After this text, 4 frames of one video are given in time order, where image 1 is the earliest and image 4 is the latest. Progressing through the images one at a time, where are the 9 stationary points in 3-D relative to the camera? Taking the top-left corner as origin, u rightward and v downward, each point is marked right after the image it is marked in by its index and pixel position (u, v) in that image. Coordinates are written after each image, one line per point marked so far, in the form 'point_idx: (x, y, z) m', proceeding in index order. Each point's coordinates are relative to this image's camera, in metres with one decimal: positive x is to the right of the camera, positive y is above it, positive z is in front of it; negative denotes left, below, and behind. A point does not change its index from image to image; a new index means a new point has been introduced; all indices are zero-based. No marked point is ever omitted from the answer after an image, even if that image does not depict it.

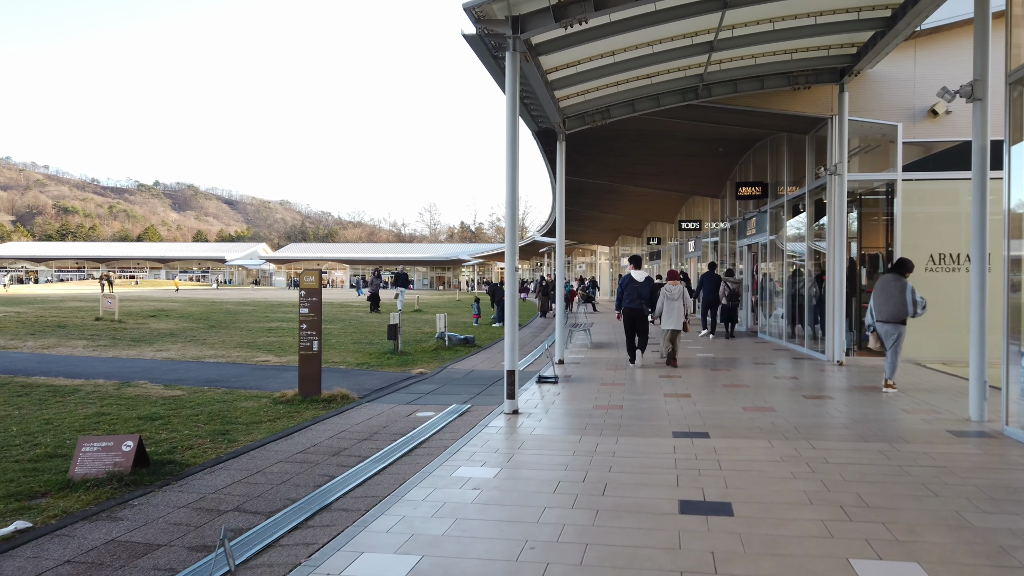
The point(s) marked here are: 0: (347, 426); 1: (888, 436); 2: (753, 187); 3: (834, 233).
0: (-1.5, -1.2, +6.9) m
1: (+3.1, -1.2, +6.2) m
2: (+5.3, +2.2, +16.9) m
3: (+5.2, +0.9, +12.4) m
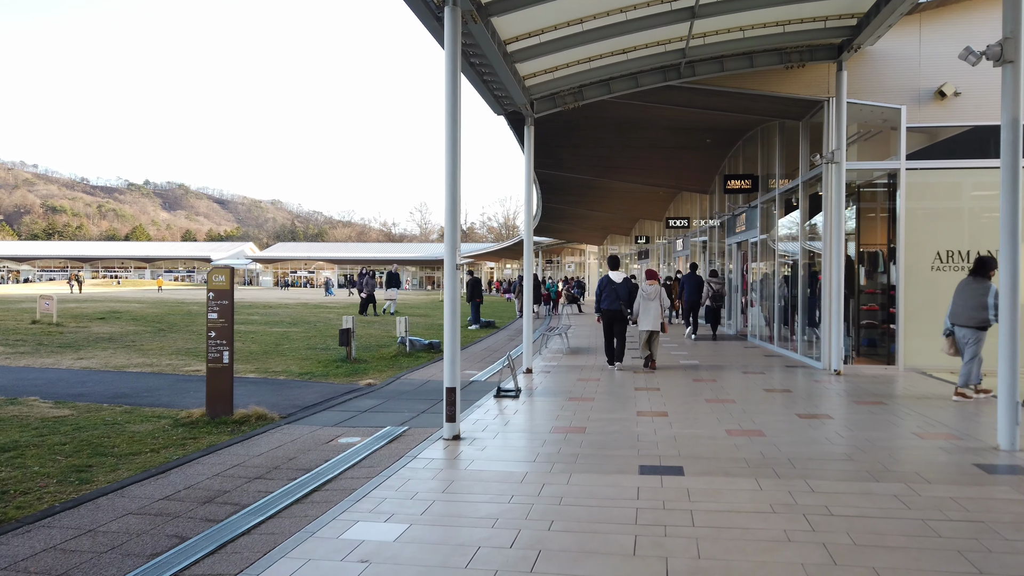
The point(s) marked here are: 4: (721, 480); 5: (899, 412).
0: (-2.0, -1.3, +5.7) m
1: (+2.6, -1.2, +5.0) m
2: (+4.7, +2.2, +15.7) m
3: (+4.6, +0.9, +11.2) m
4: (+1.4, -1.2, +5.0) m
5: (+3.9, -1.2, +7.7) m
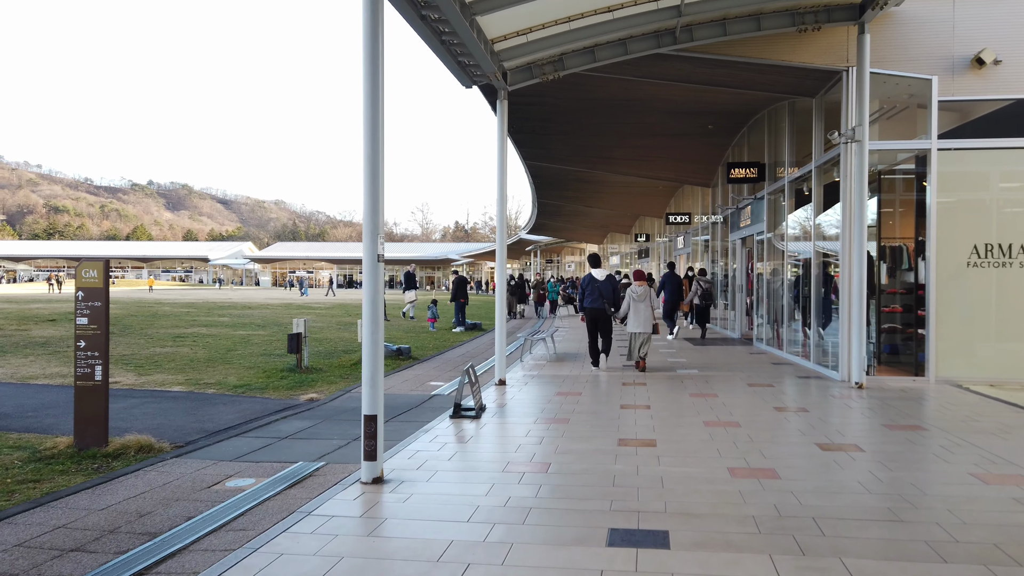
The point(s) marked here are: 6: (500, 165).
0: (-2.4, -1.2, +4.2) m
1: (+2.2, -1.2, +3.6) m
2: (+4.4, +2.2, +14.3) m
3: (+4.3, +0.9, +9.7) m
4: (+1.0, -1.2, +3.5) m
5: (+3.5, -1.2, +6.2) m
6: (-0.1, +1.5, +9.5) m
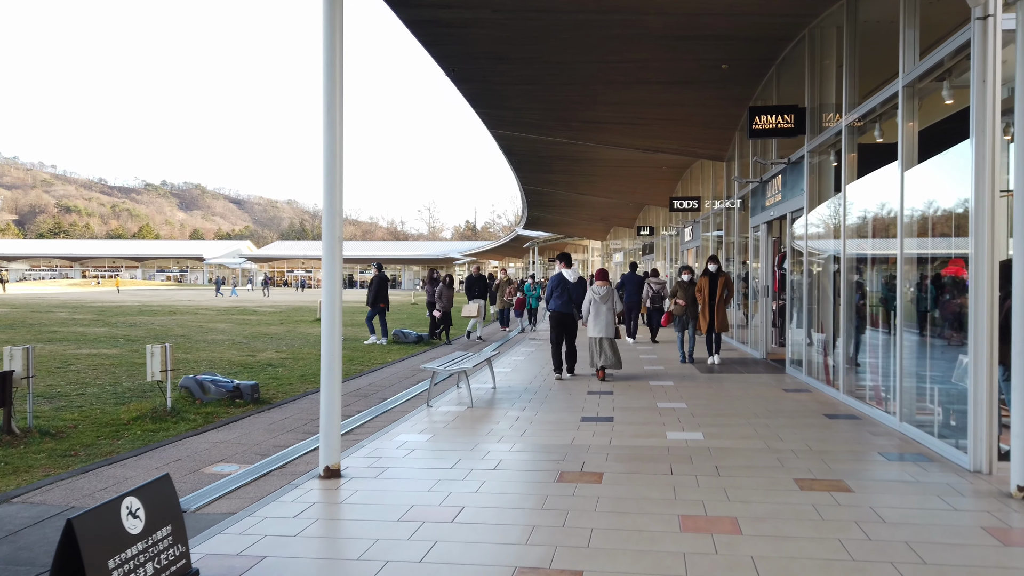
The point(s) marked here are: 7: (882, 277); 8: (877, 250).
0: (-3.5, -1.3, -0.2) m
1: (+1.0, -1.3, -0.9) m
2: (+3.4, +2.2, +9.7) m
3: (+3.2, +0.8, +5.2) m
4: (-0.2, -1.3, -1.0) m
5: (+2.3, -1.3, +1.7) m
6: (-1.2, +1.4, +5.0) m
7: (+3.6, +0.1, +7.4) m
8: (+3.6, +0.4, +7.6) m
